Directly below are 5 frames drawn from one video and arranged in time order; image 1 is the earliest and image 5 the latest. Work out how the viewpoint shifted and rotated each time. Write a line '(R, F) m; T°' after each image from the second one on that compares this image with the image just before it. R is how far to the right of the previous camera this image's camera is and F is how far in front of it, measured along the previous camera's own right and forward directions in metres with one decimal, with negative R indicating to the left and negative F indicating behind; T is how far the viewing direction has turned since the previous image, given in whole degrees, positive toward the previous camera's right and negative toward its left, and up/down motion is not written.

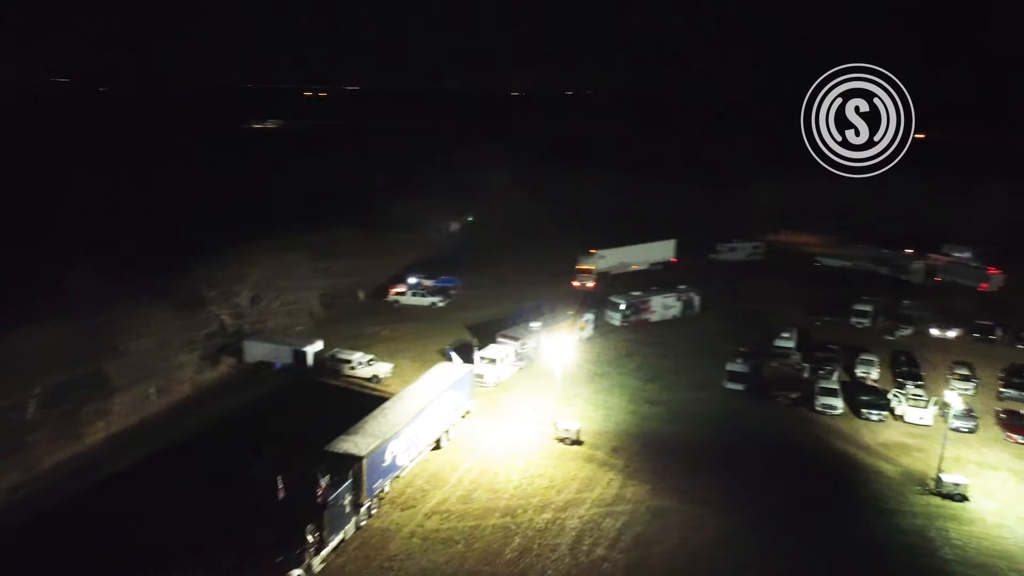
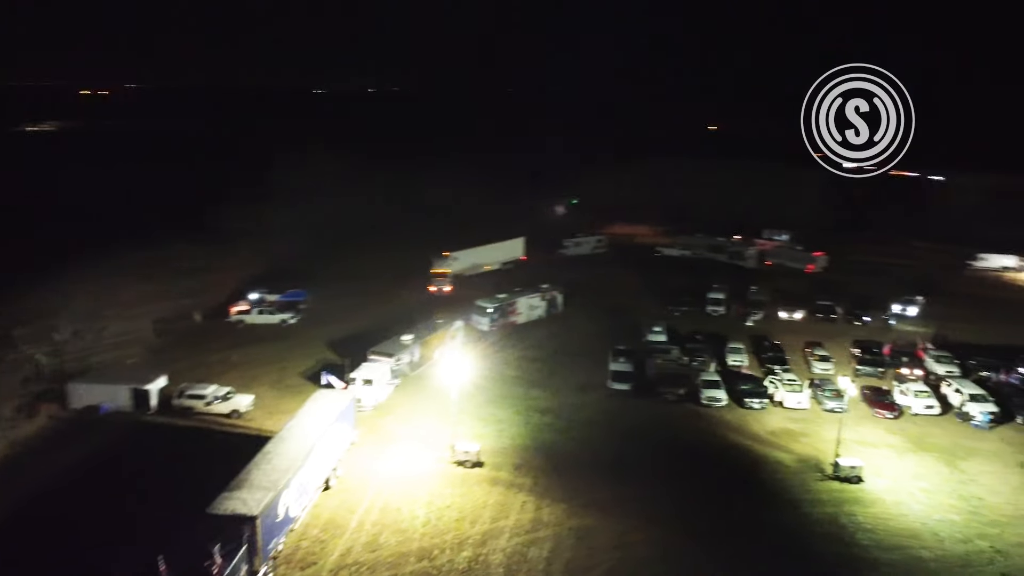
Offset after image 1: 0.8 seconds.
(-1.1, +1.1) m; +13°
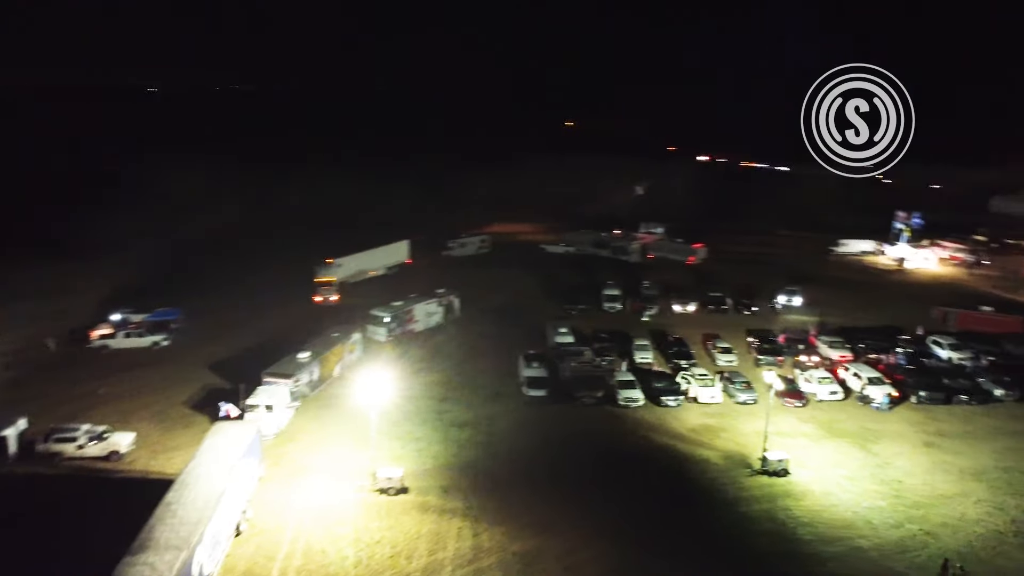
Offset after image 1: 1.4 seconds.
(-0.8, +0.8) m; +10°
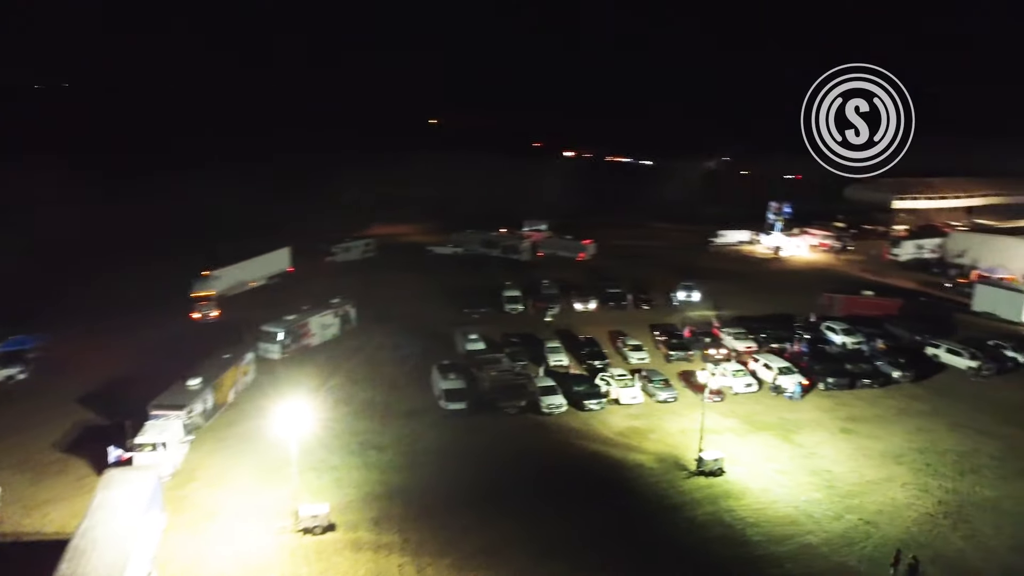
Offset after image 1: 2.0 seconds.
(-0.8, +0.8) m; +10°
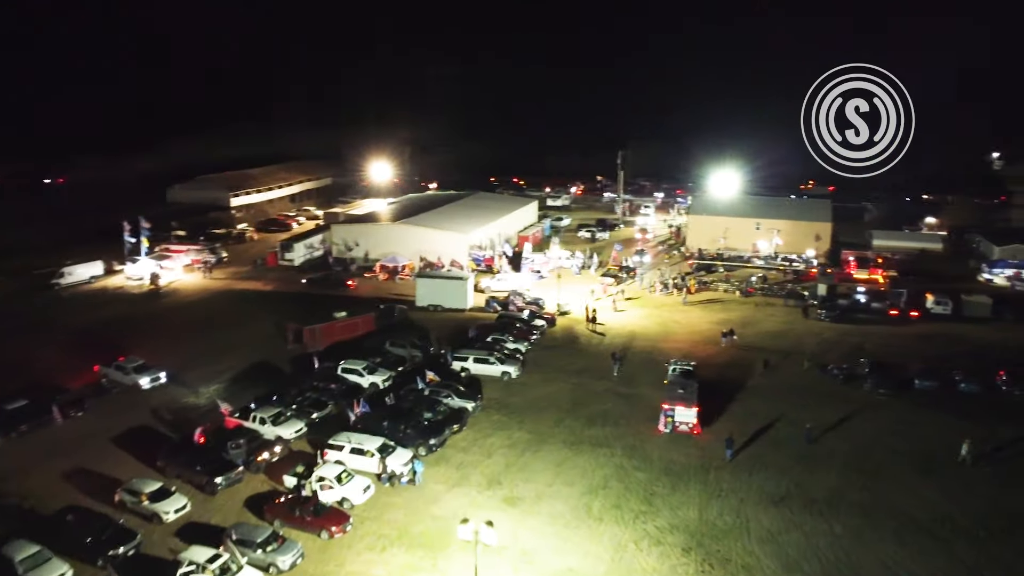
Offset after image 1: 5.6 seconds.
(-2.3, +6.5) m; +52°
